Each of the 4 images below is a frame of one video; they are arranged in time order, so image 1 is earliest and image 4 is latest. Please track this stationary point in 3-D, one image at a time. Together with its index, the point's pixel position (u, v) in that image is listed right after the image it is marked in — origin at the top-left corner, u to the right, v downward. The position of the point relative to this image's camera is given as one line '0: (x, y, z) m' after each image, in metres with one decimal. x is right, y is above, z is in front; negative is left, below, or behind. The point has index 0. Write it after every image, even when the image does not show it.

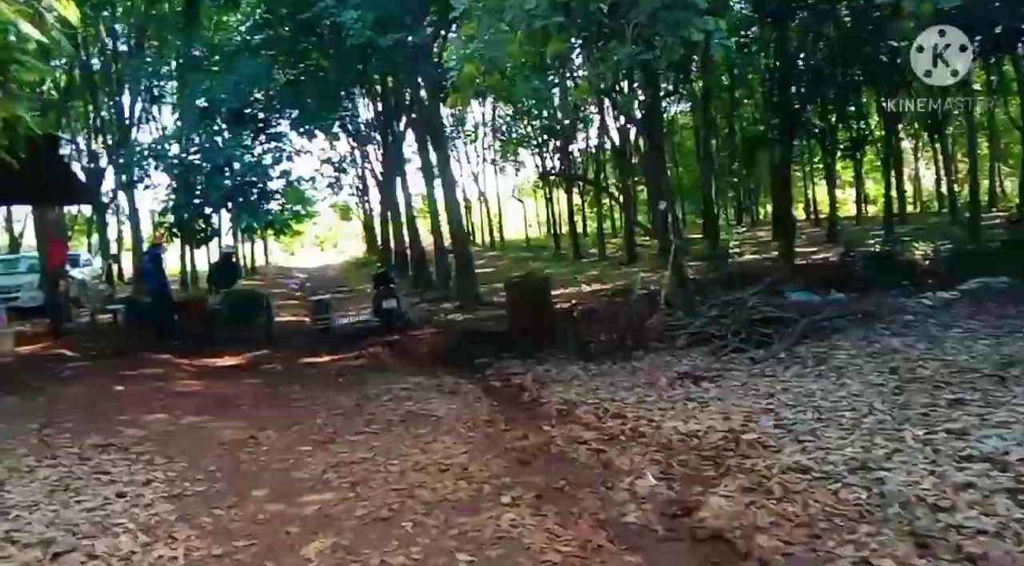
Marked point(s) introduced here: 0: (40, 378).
0: (-5.7, -1.2, +10.7) m
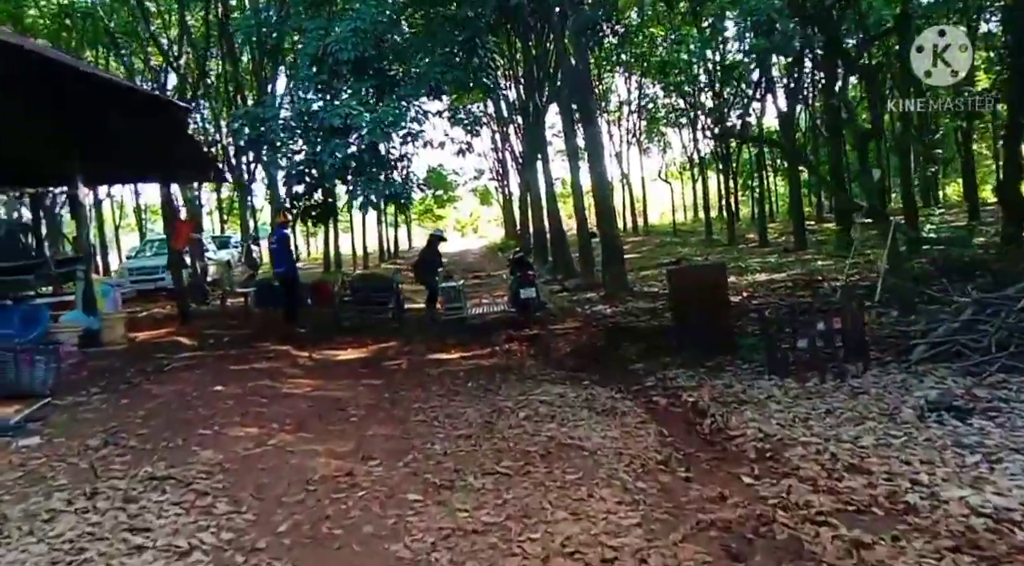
0: (-4.0, -0.9, +9.5) m
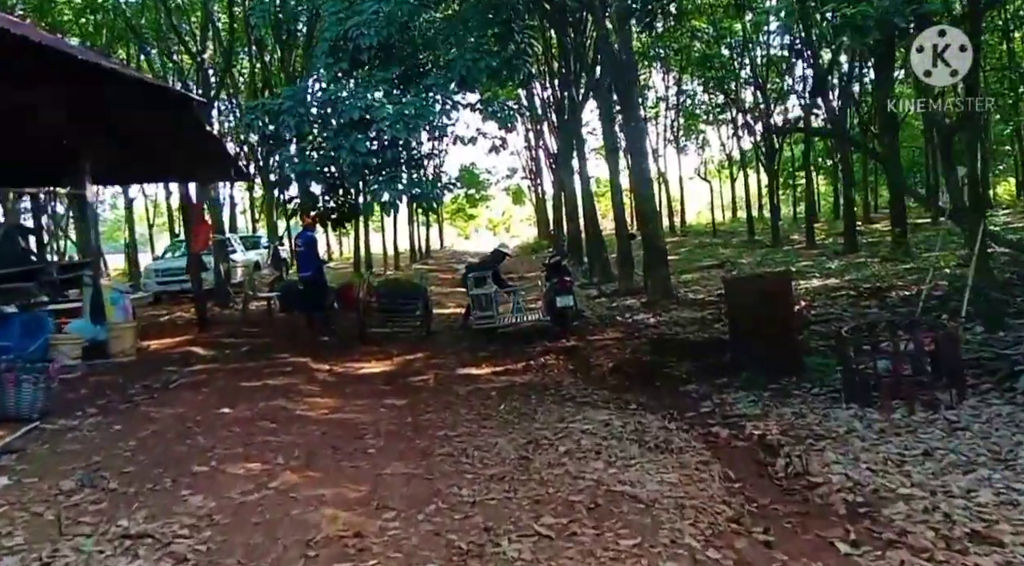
0: (-3.7, -1.0, +8.8) m
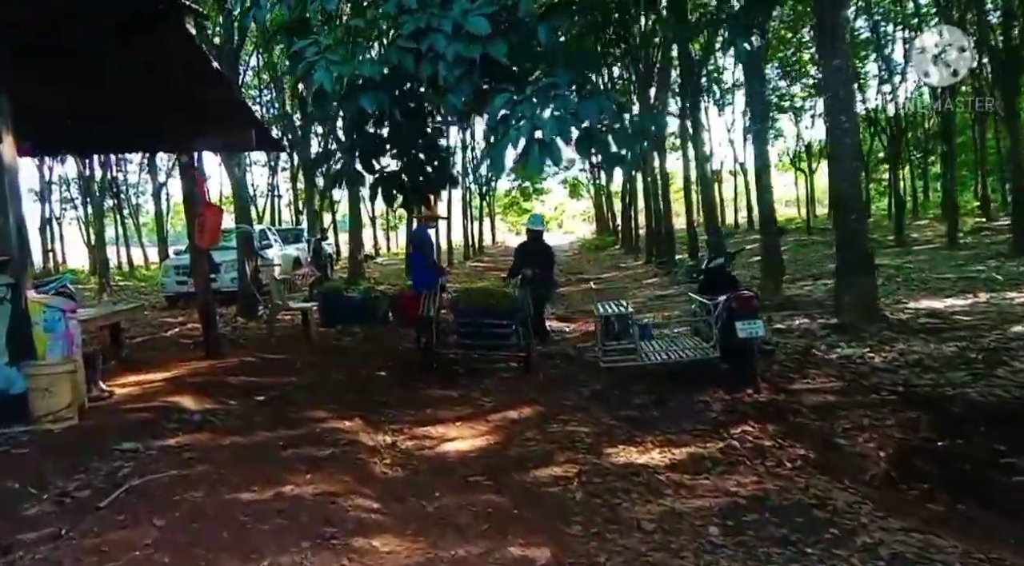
0: (-2.4, -1.2, +4.7) m
